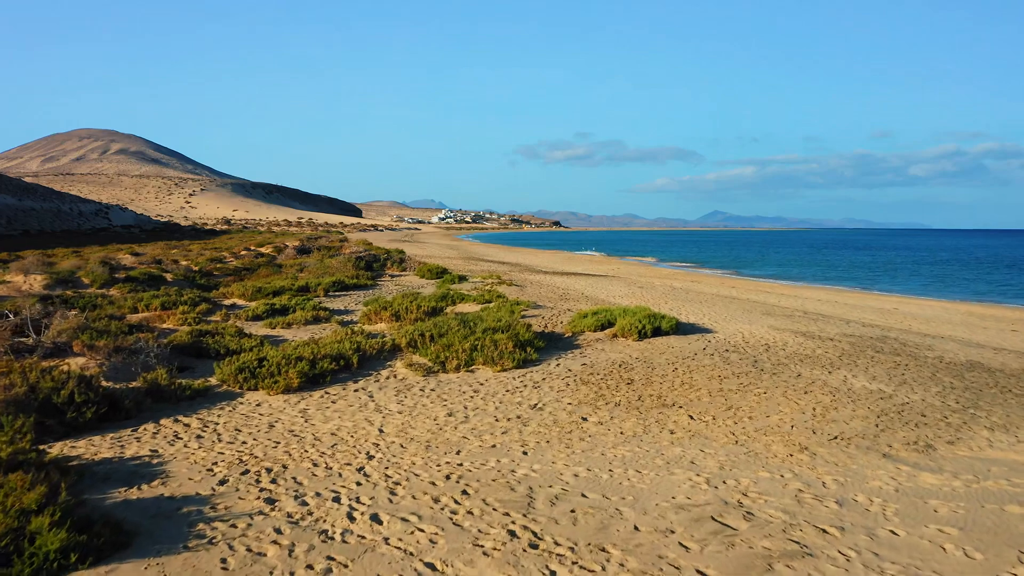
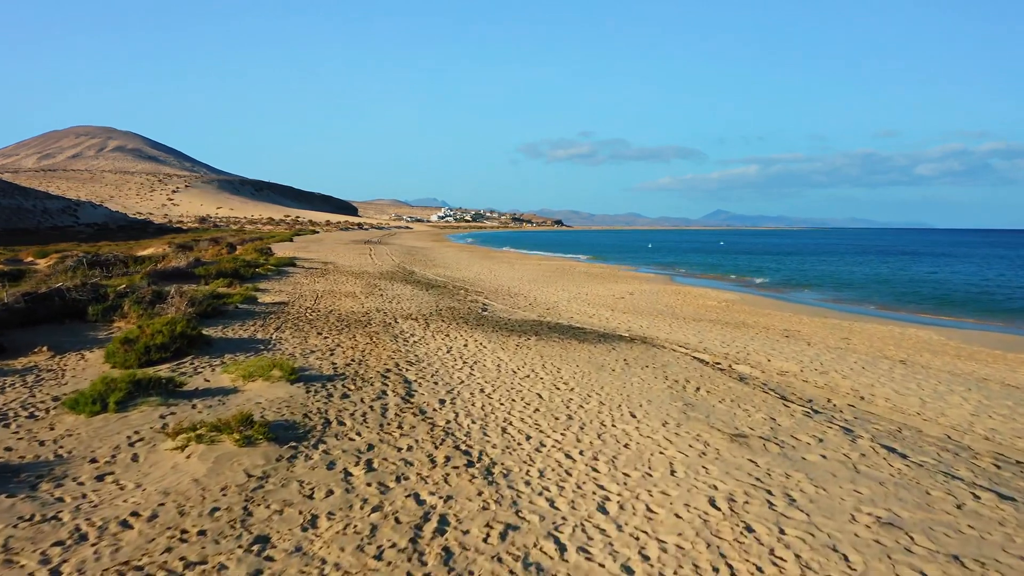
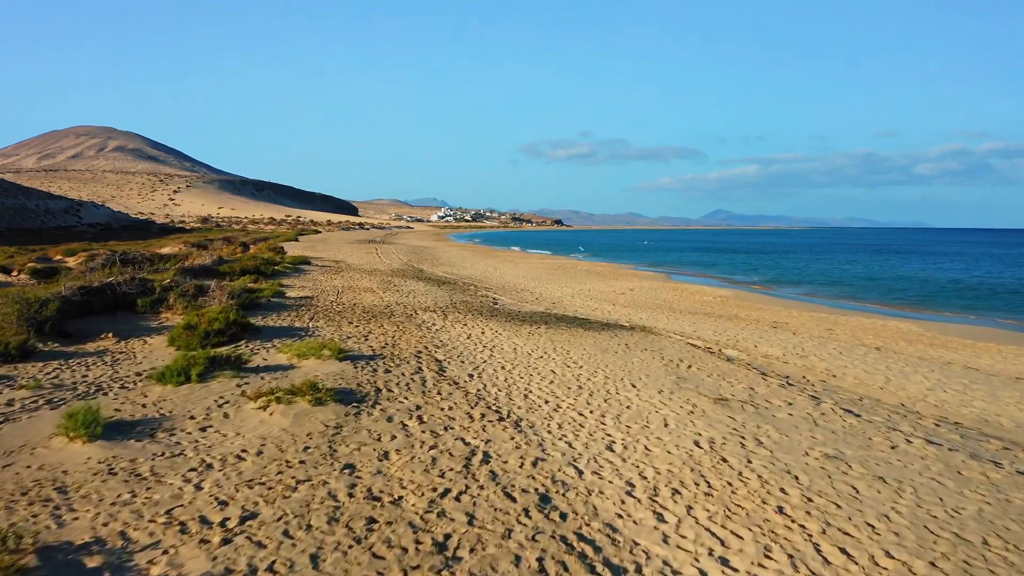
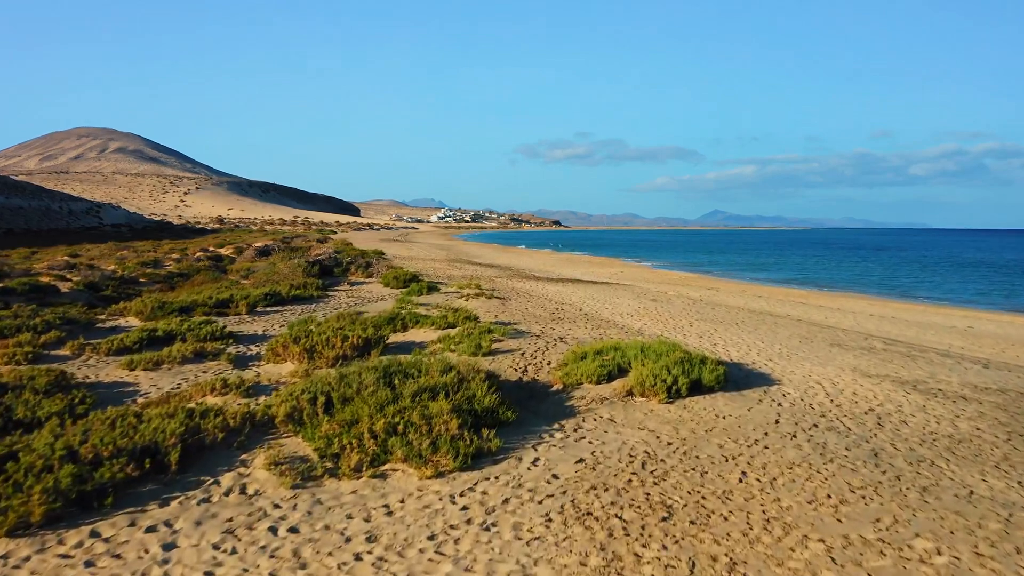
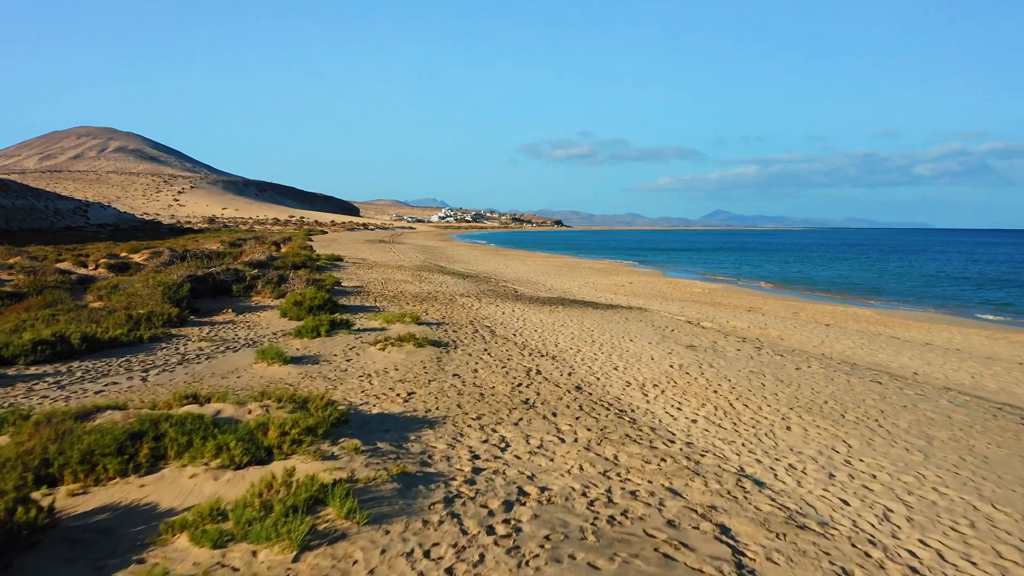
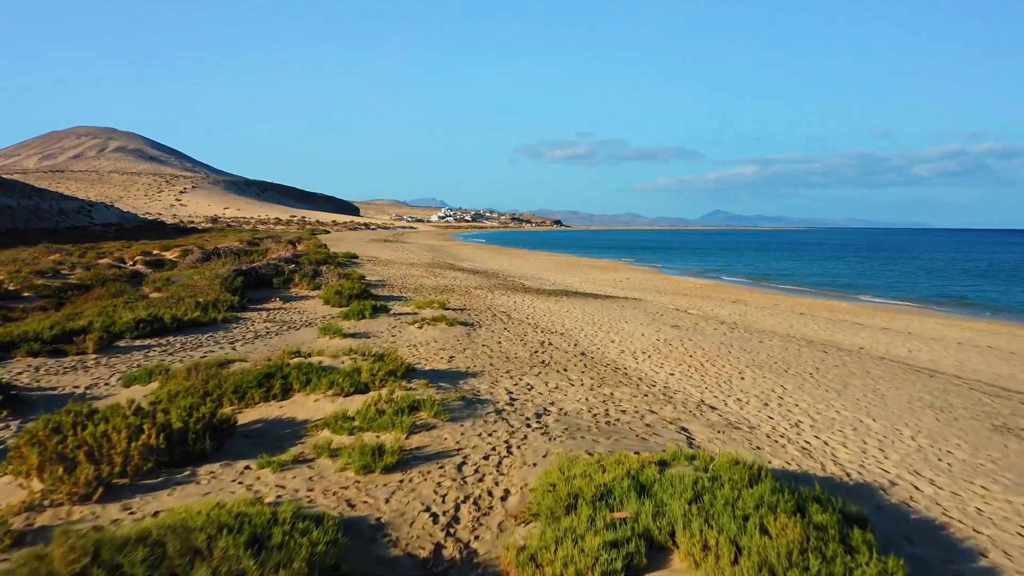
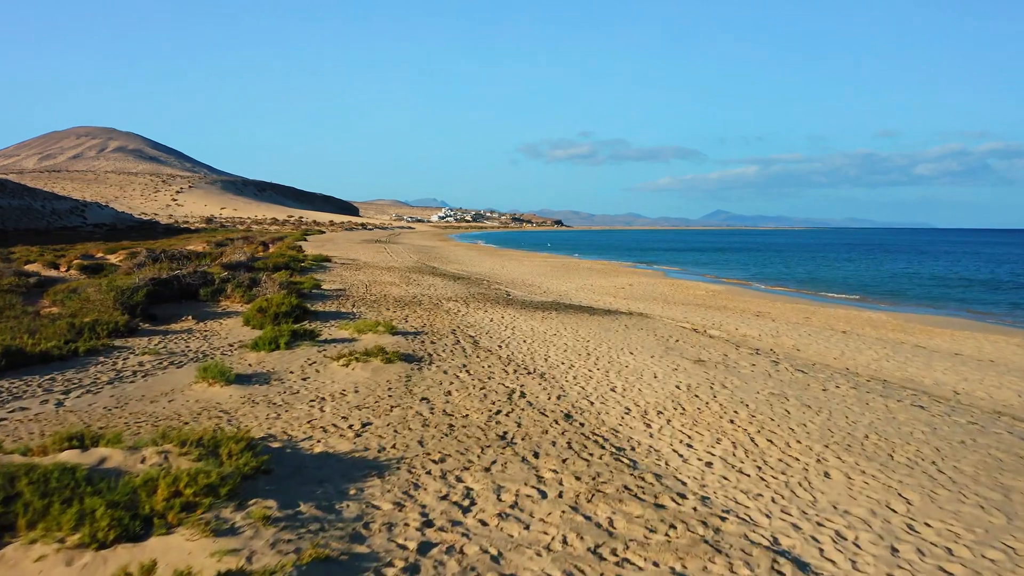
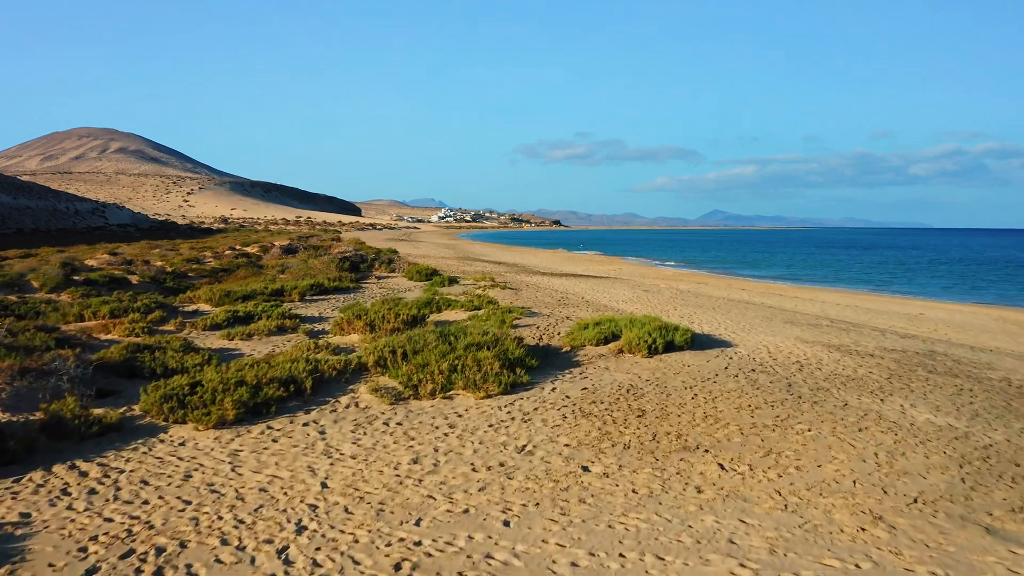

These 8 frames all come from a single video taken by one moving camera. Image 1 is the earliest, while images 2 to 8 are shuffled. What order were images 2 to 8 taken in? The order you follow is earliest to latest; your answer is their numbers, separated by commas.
8, 4, 6, 5, 7, 3, 2
